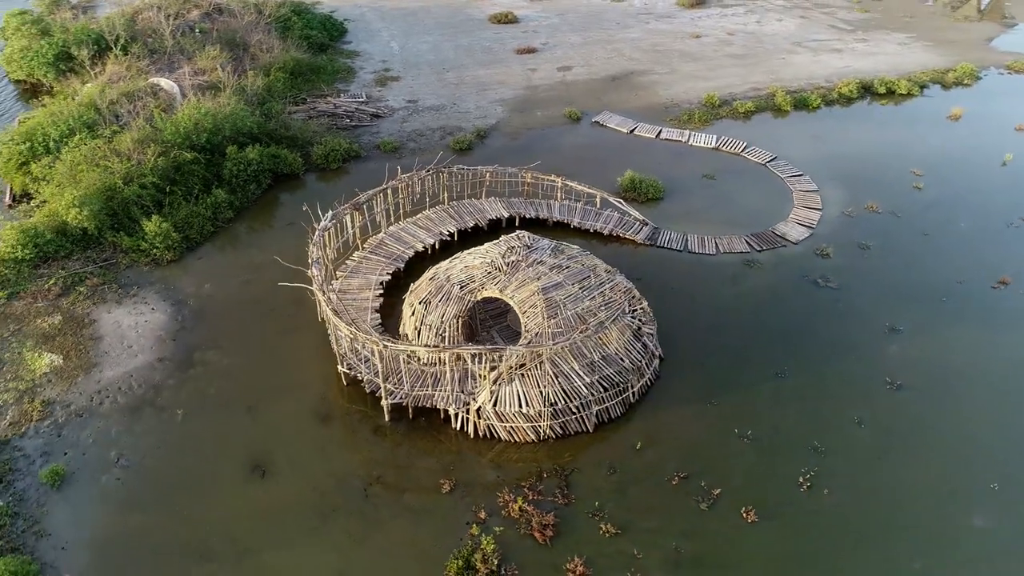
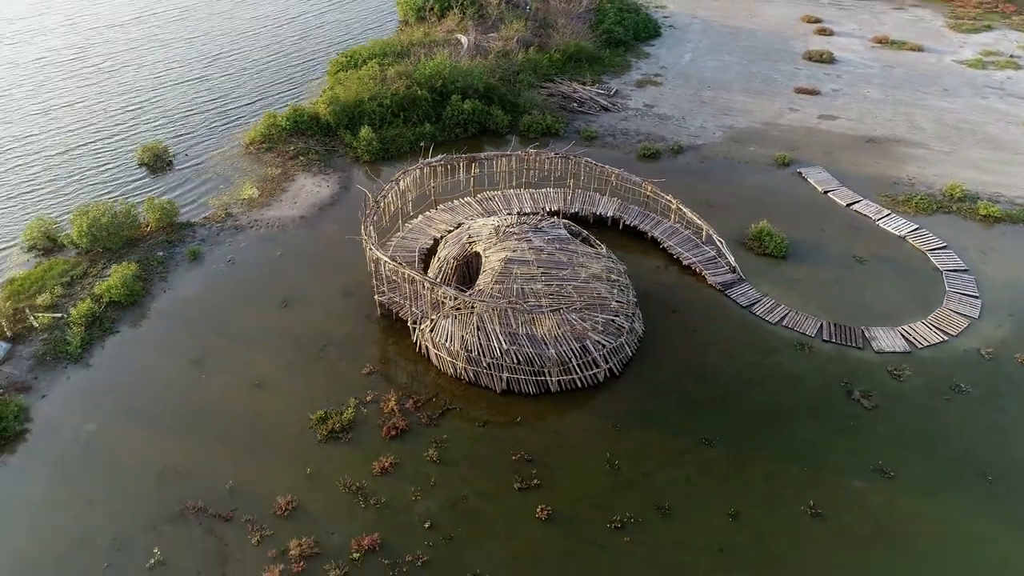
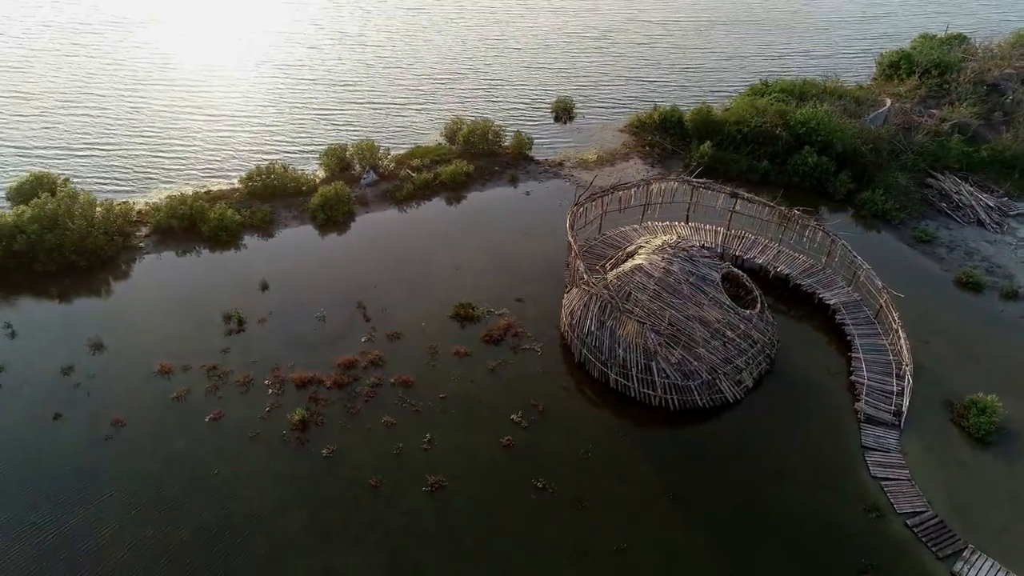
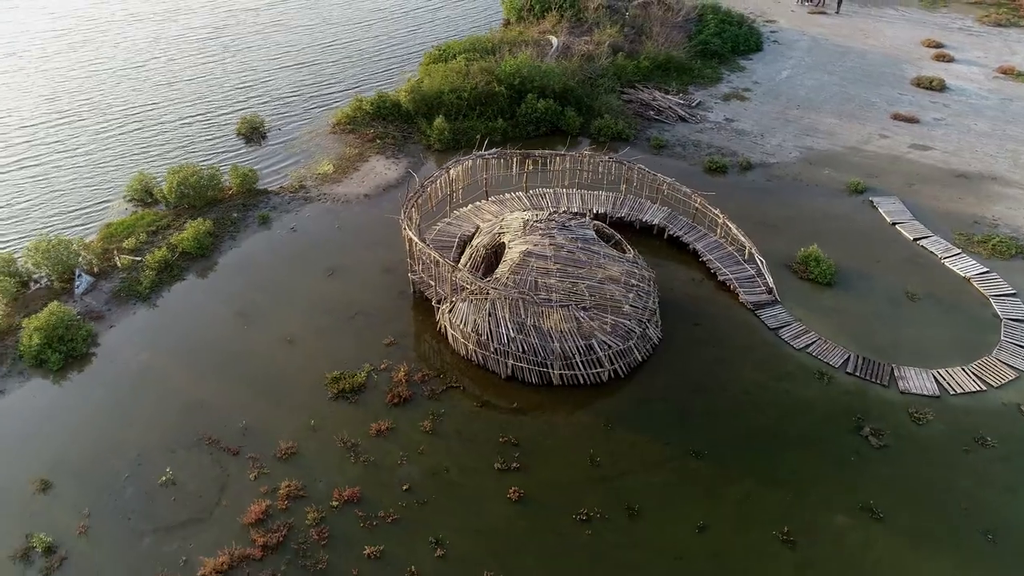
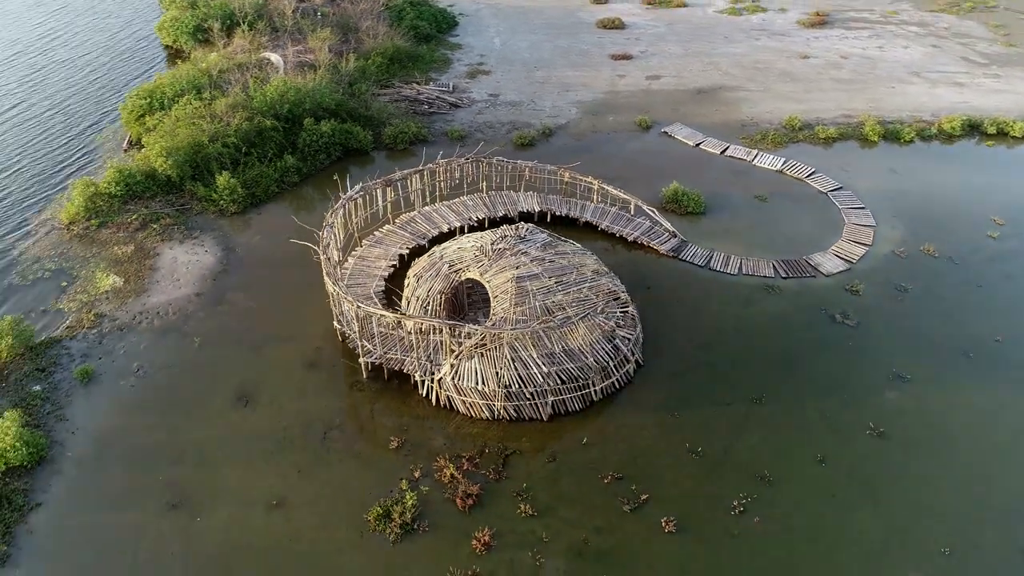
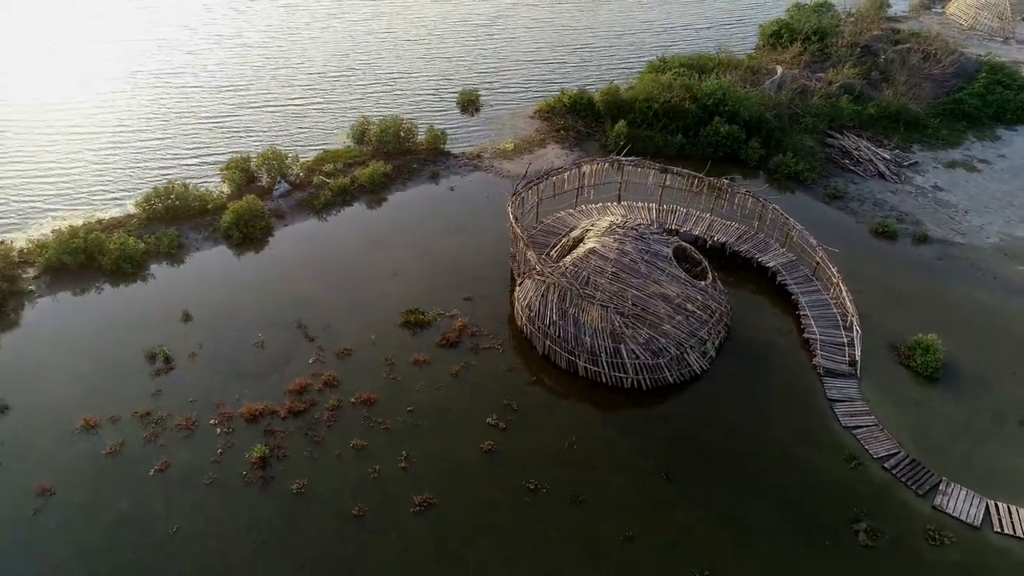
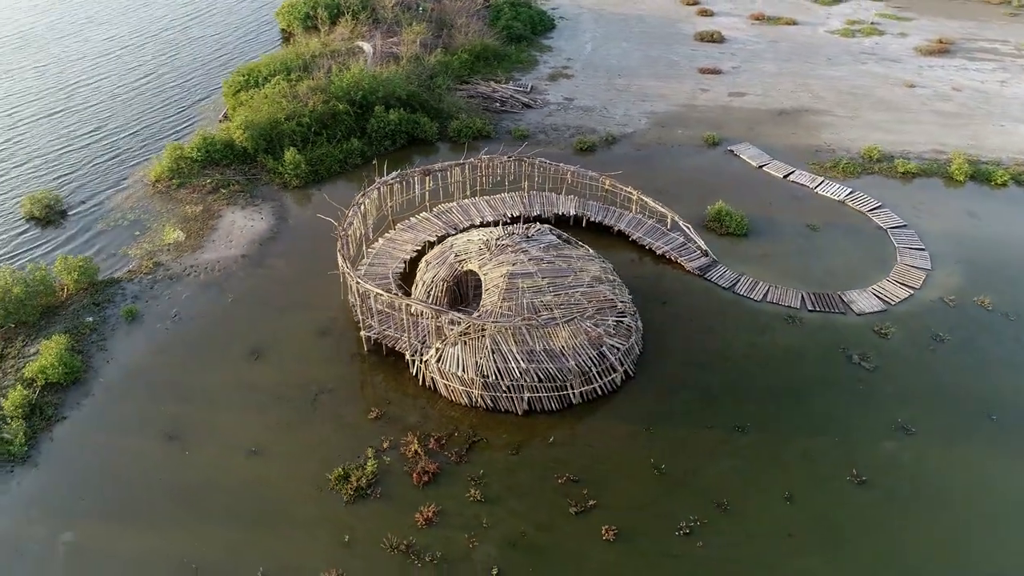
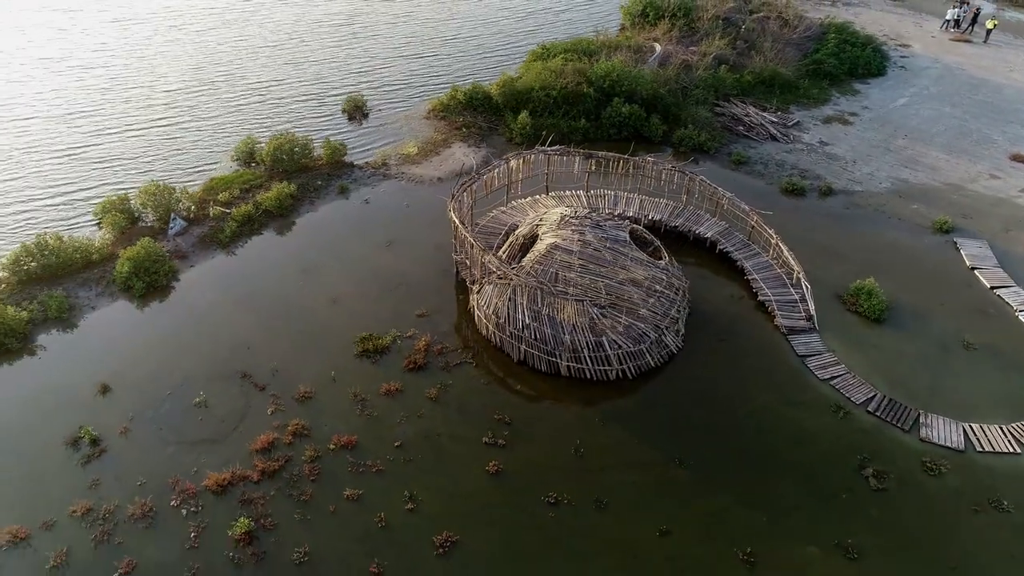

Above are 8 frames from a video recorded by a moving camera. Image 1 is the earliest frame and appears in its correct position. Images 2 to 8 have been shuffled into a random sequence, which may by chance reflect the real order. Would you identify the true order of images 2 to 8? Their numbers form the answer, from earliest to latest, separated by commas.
5, 7, 2, 4, 8, 6, 3
